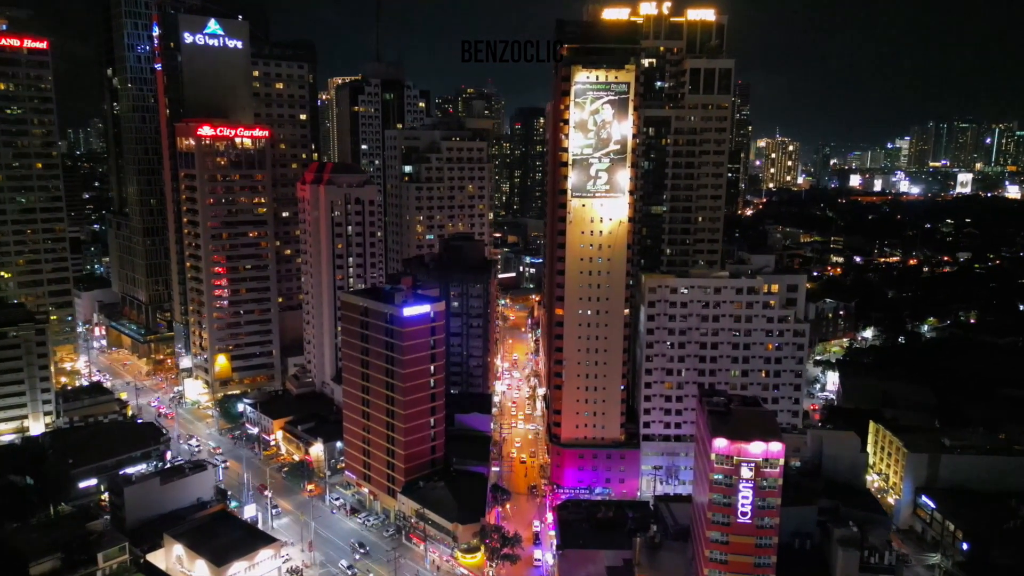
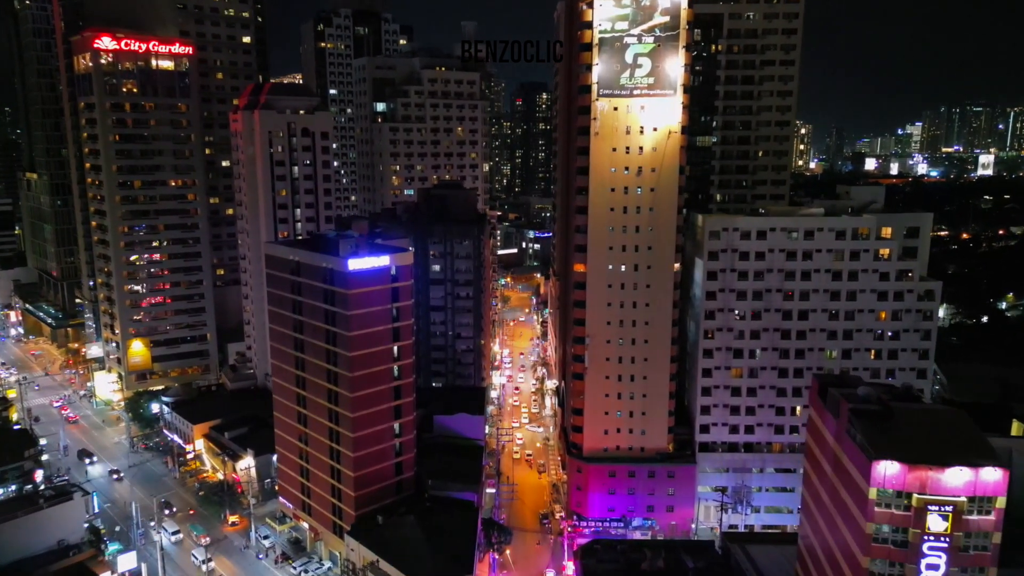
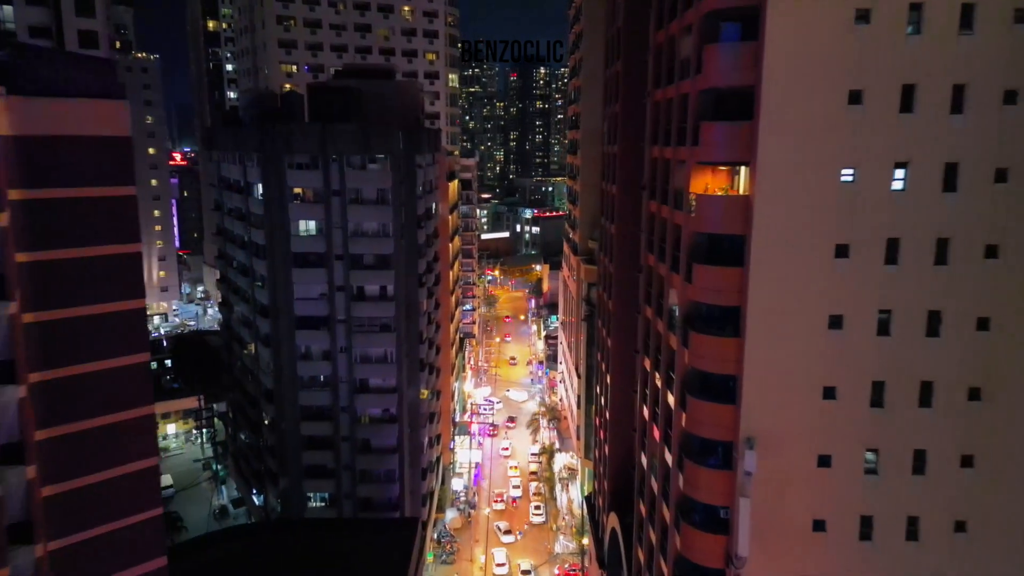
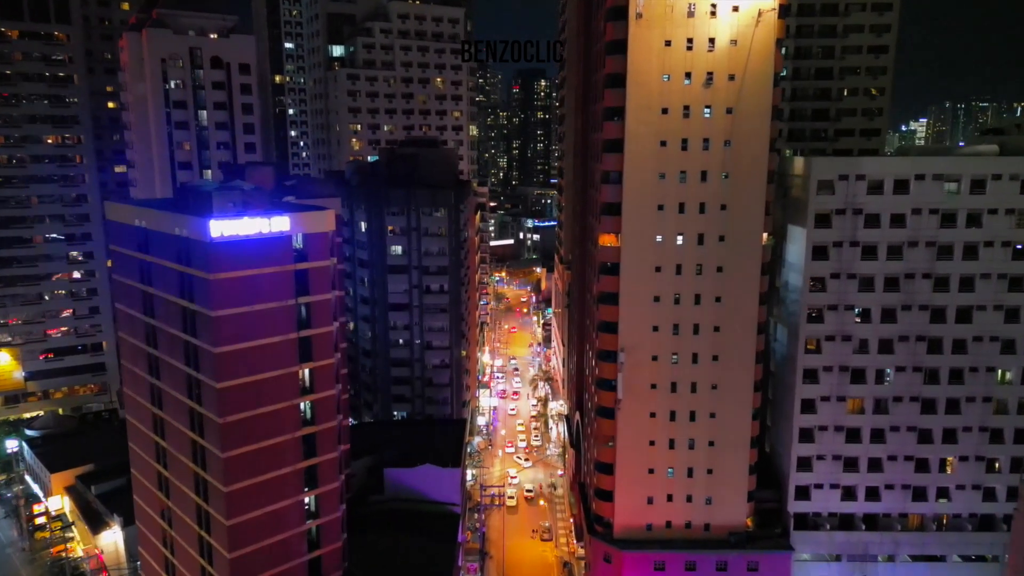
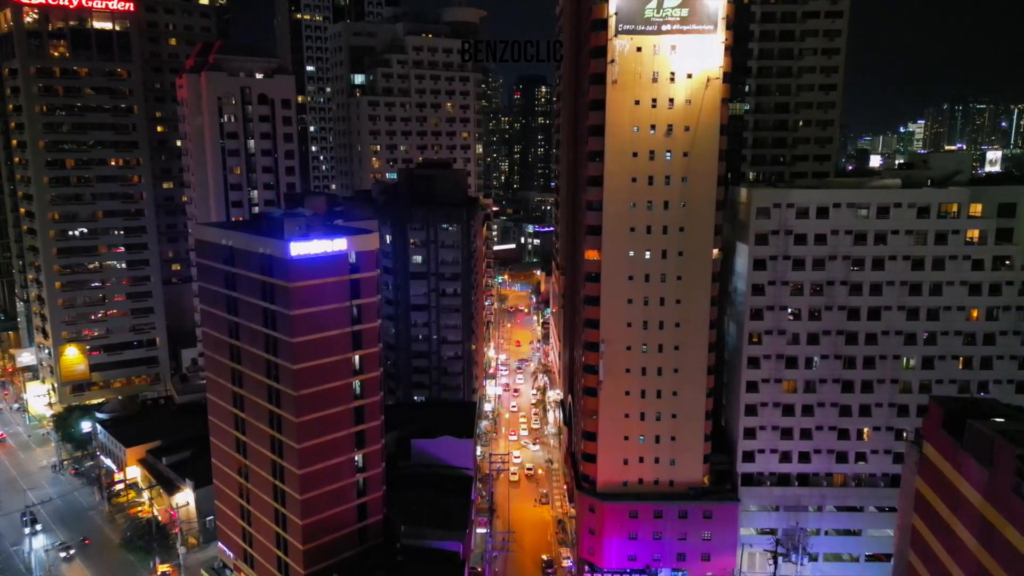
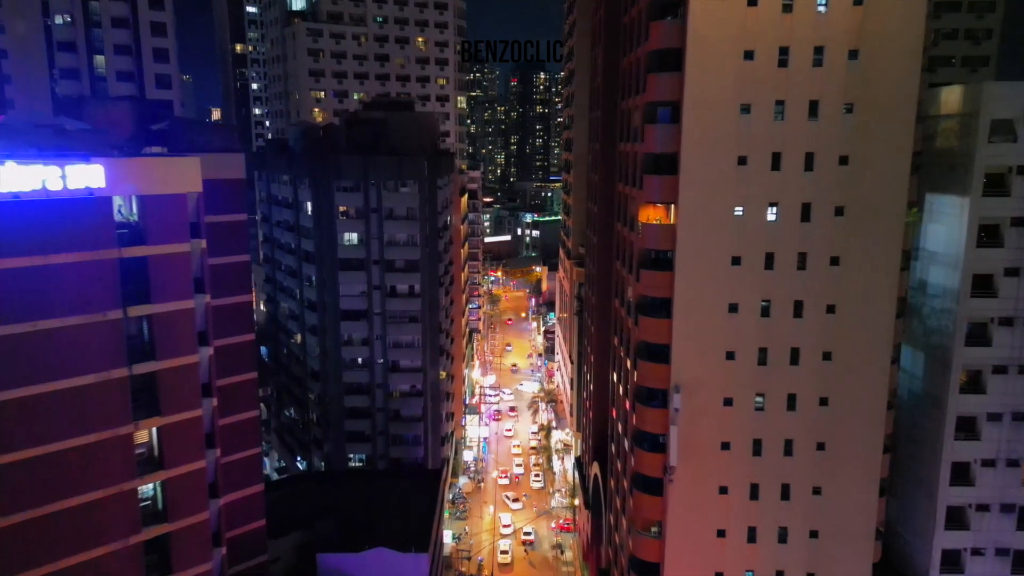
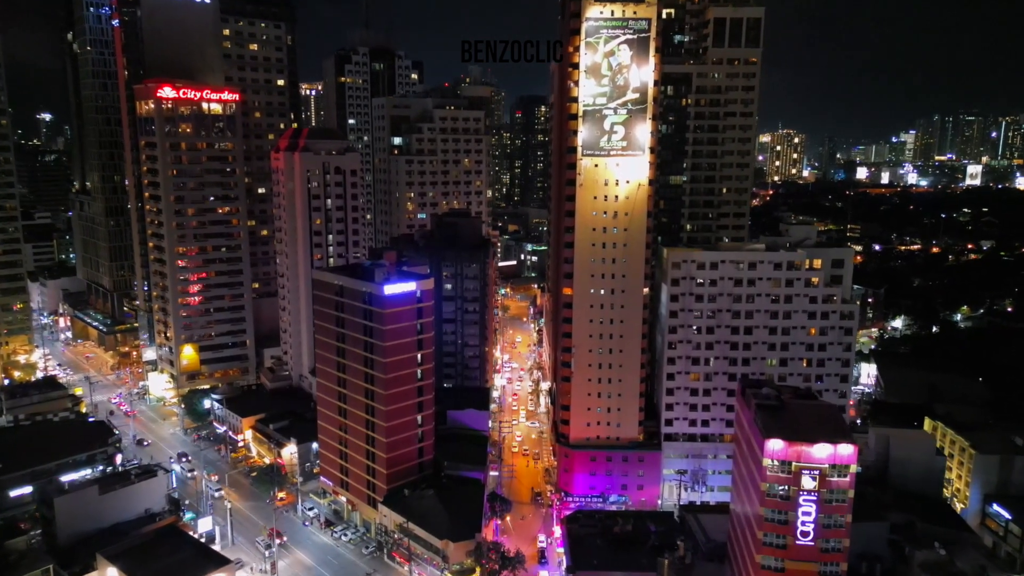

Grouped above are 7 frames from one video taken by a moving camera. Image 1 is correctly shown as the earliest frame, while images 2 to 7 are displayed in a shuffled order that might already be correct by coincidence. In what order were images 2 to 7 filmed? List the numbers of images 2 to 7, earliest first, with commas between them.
7, 2, 5, 4, 6, 3
